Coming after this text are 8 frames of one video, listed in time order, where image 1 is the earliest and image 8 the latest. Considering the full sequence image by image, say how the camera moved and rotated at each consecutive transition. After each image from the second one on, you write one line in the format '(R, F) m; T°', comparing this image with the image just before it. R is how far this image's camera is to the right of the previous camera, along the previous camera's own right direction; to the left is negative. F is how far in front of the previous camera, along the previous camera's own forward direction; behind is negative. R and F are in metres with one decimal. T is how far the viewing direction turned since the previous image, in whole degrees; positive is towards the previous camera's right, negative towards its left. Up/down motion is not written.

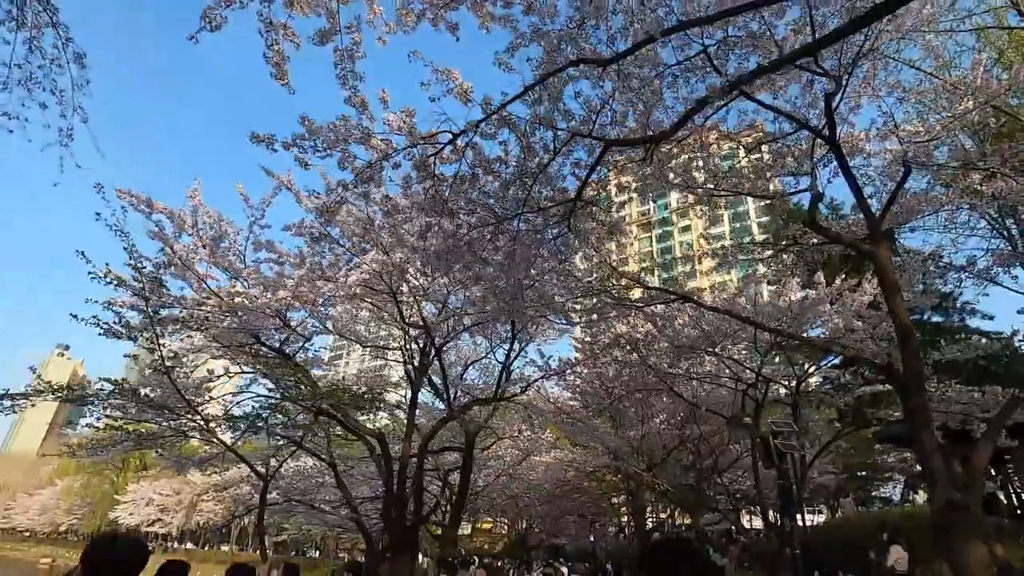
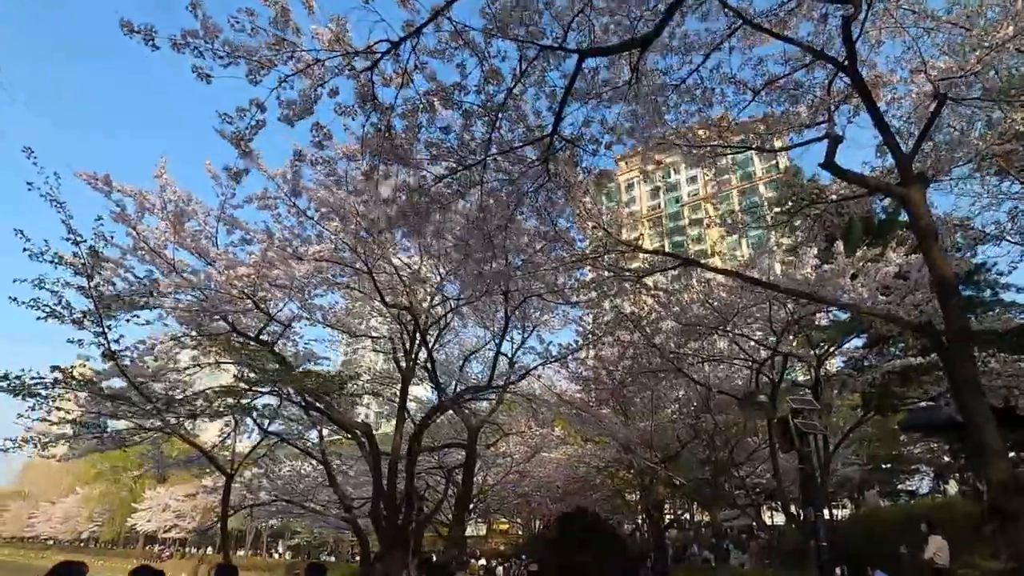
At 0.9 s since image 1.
(+0.4, +0.8) m; -1°
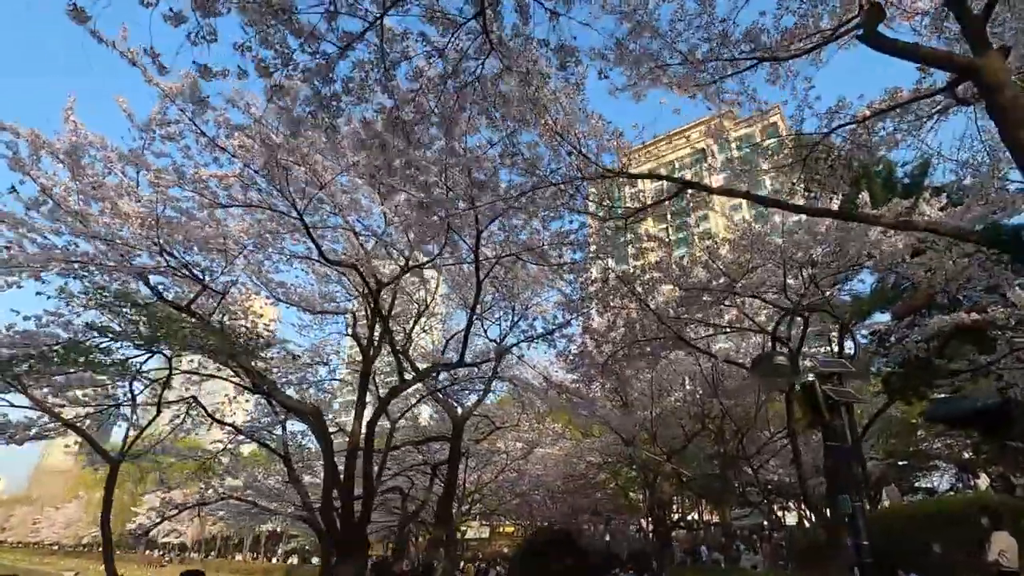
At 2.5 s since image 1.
(+0.6, +1.4) m; -1°
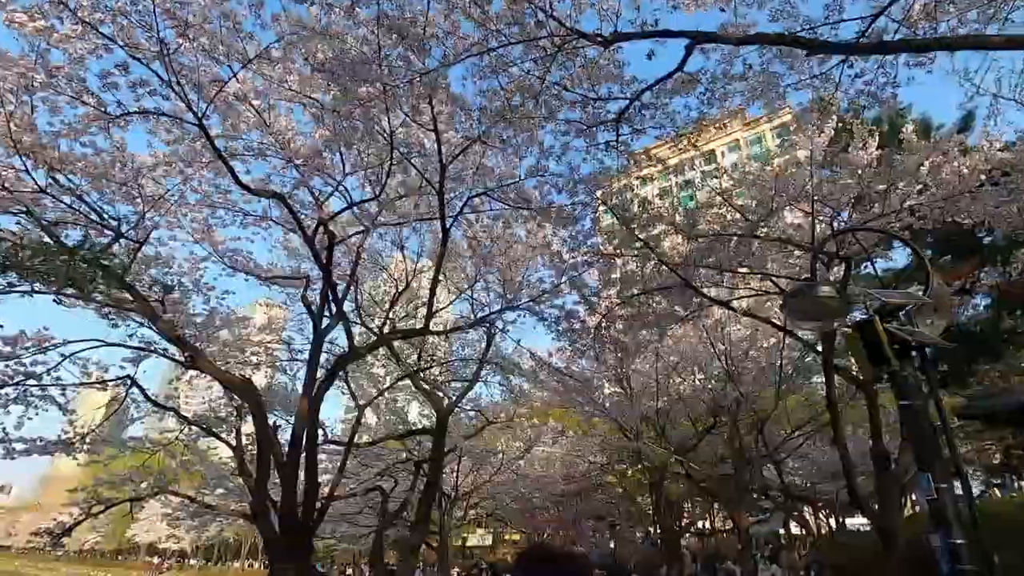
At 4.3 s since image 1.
(+0.5, +1.5) m; -1°
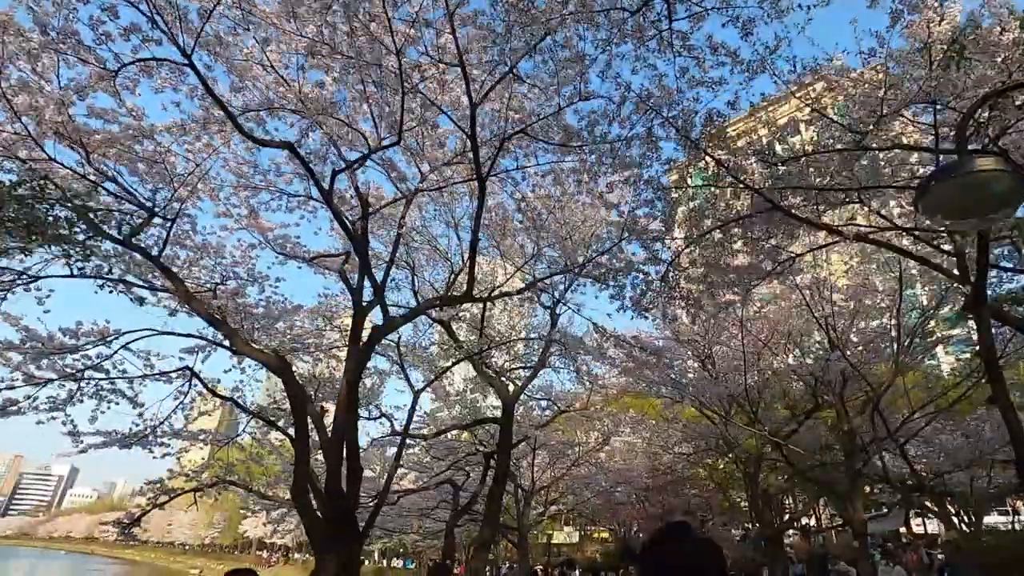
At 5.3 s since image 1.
(+0.3, +1.0) m; -8°
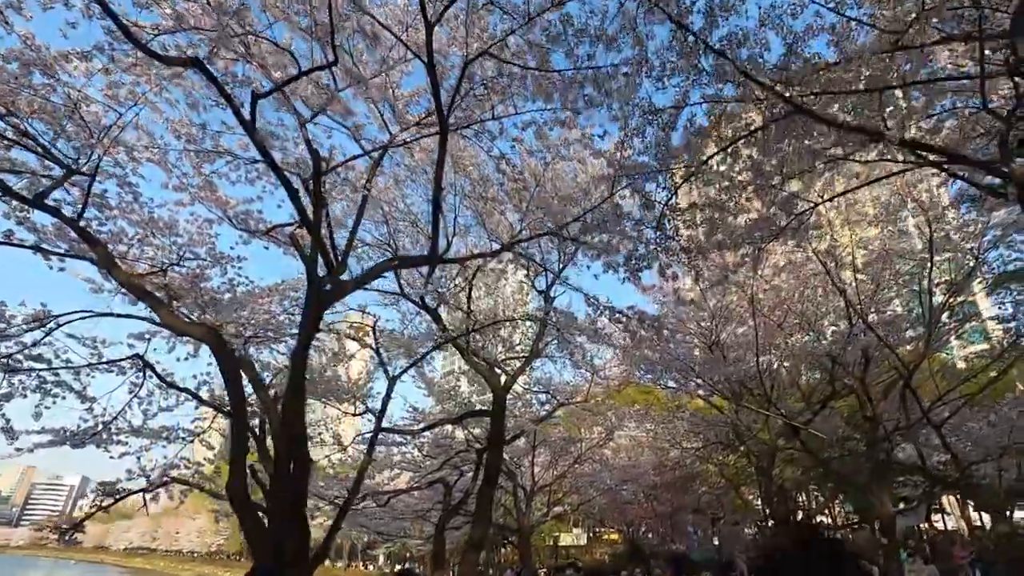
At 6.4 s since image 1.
(+0.4, +1.0) m; -1°
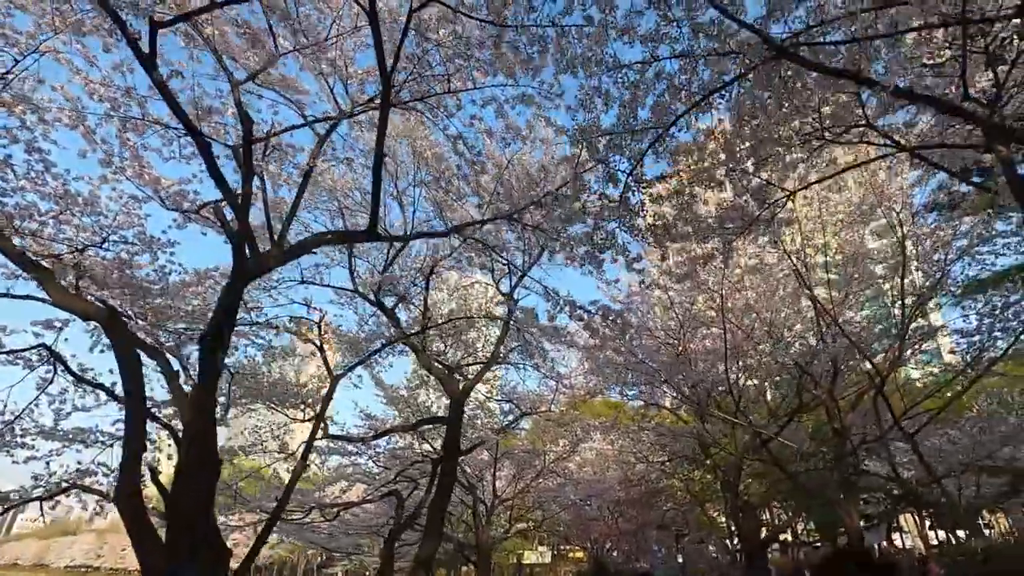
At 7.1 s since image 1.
(+0.3, +0.6) m; +3°
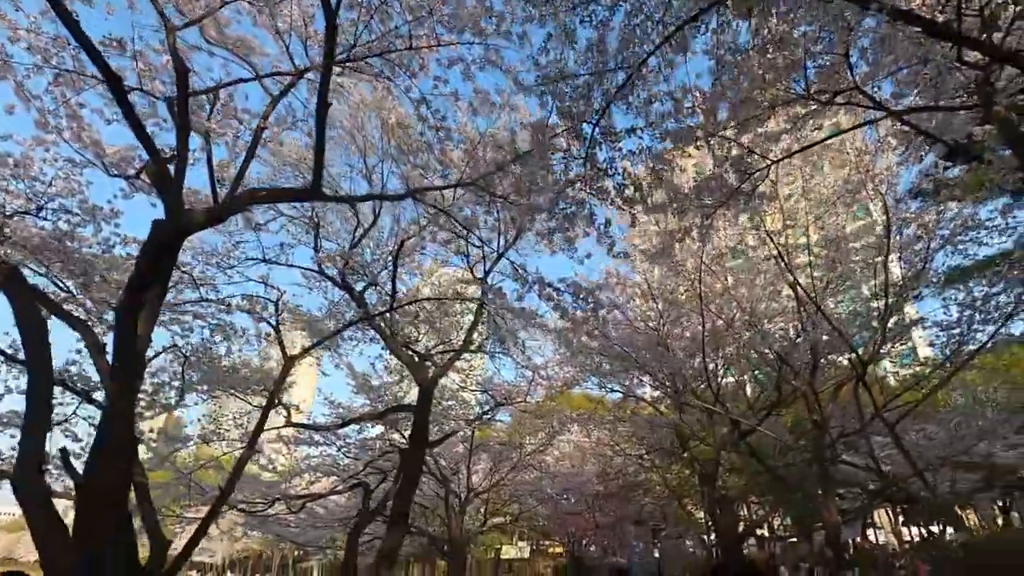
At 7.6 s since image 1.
(+0.3, +0.5) m; +2°
